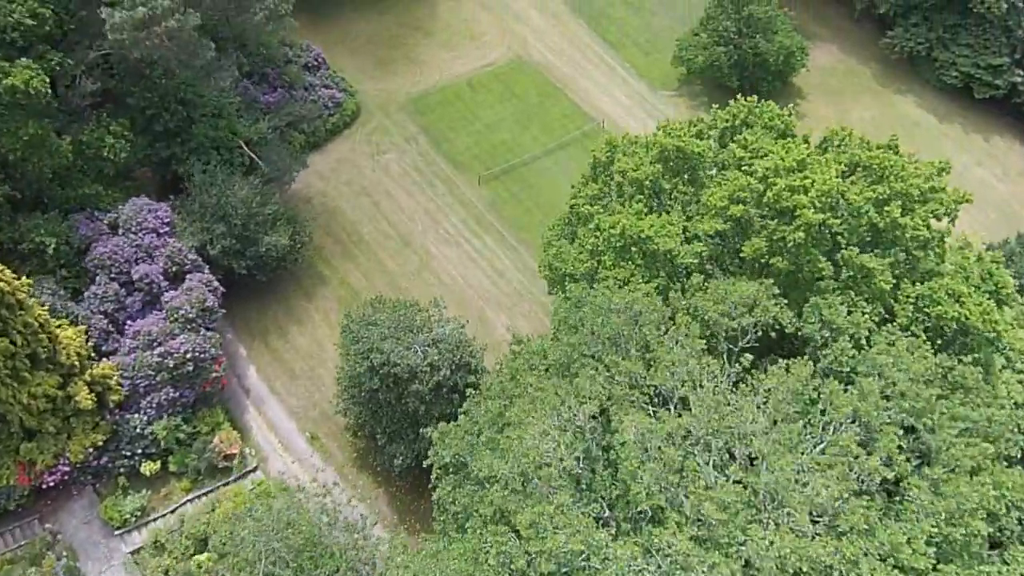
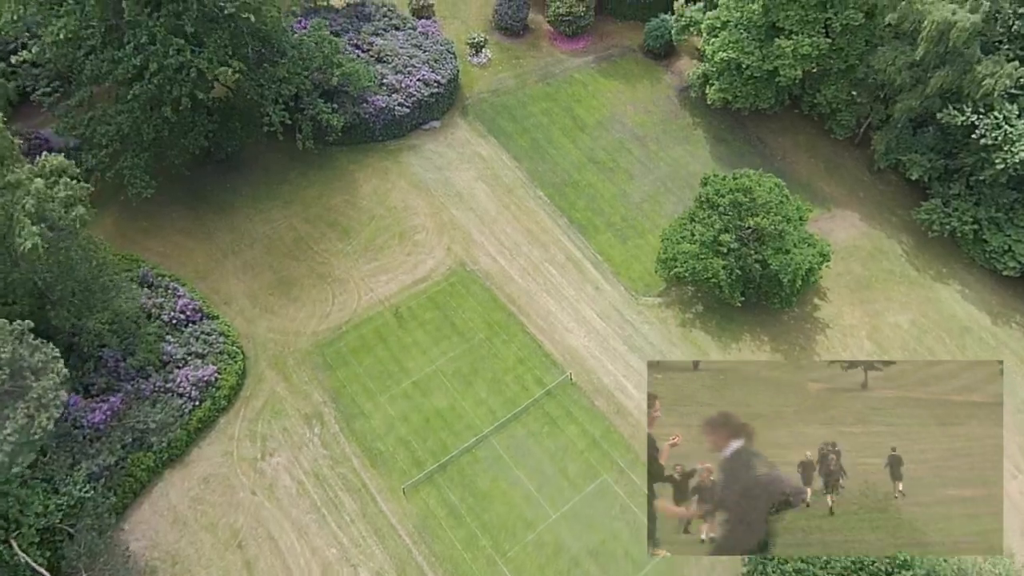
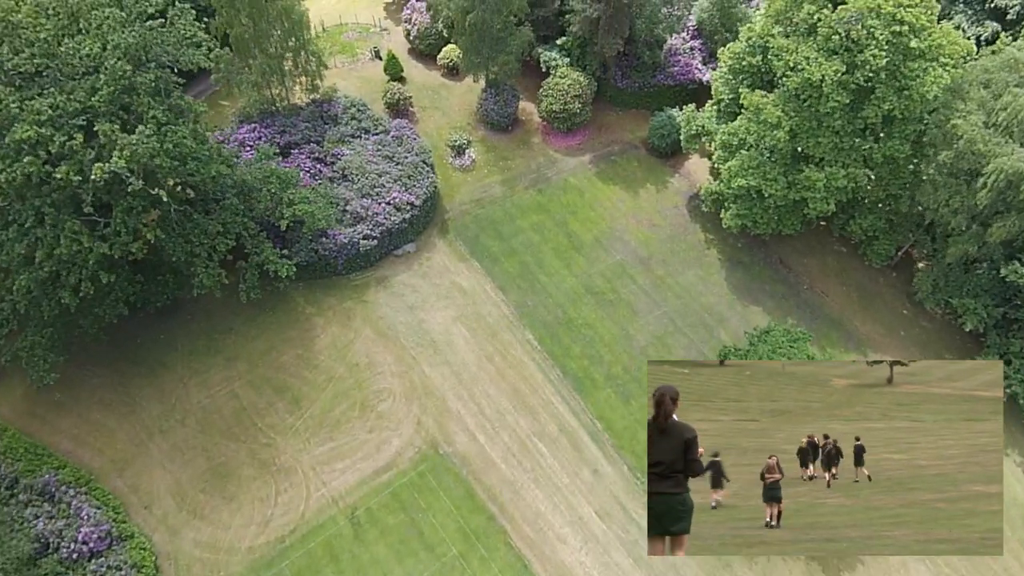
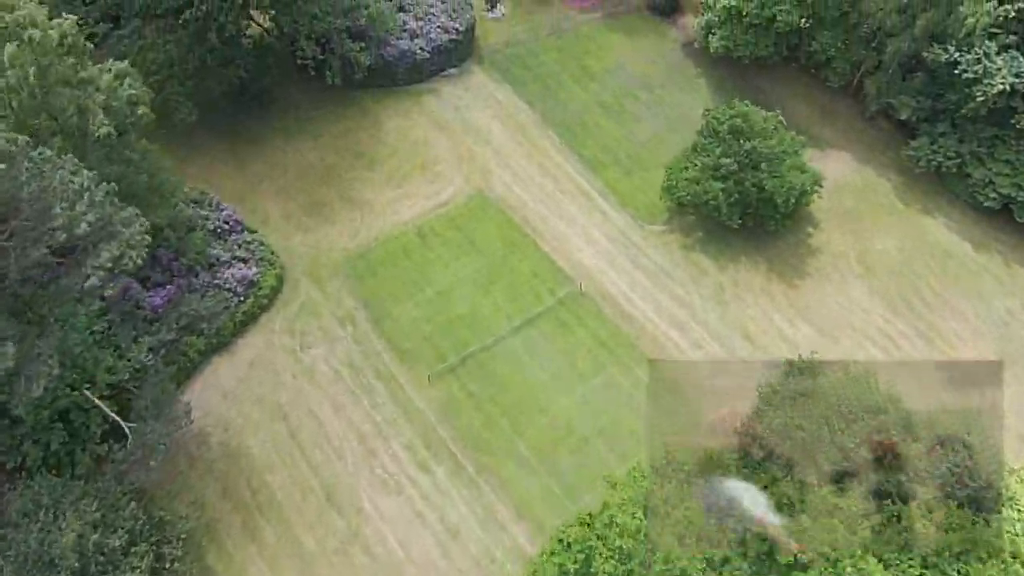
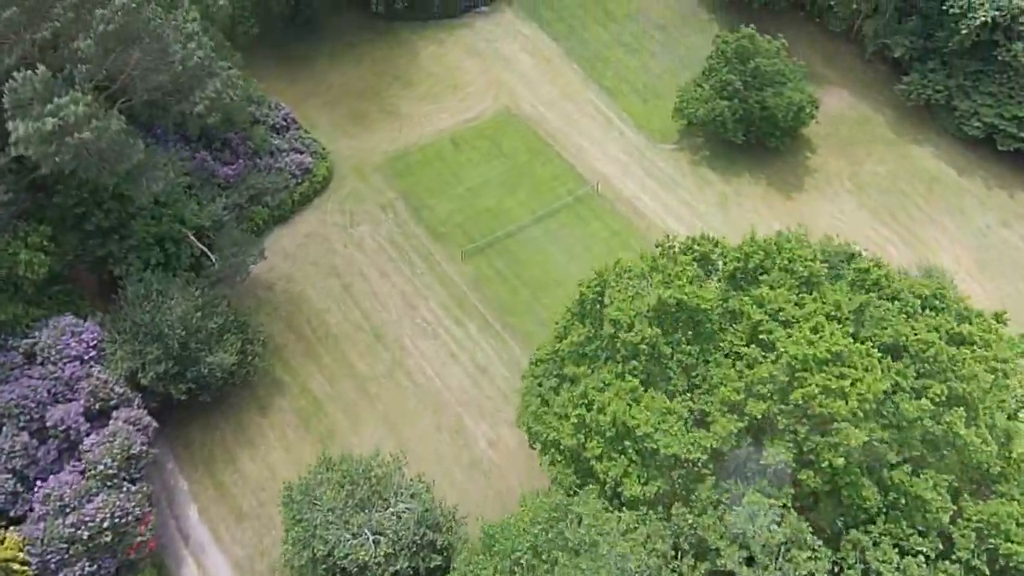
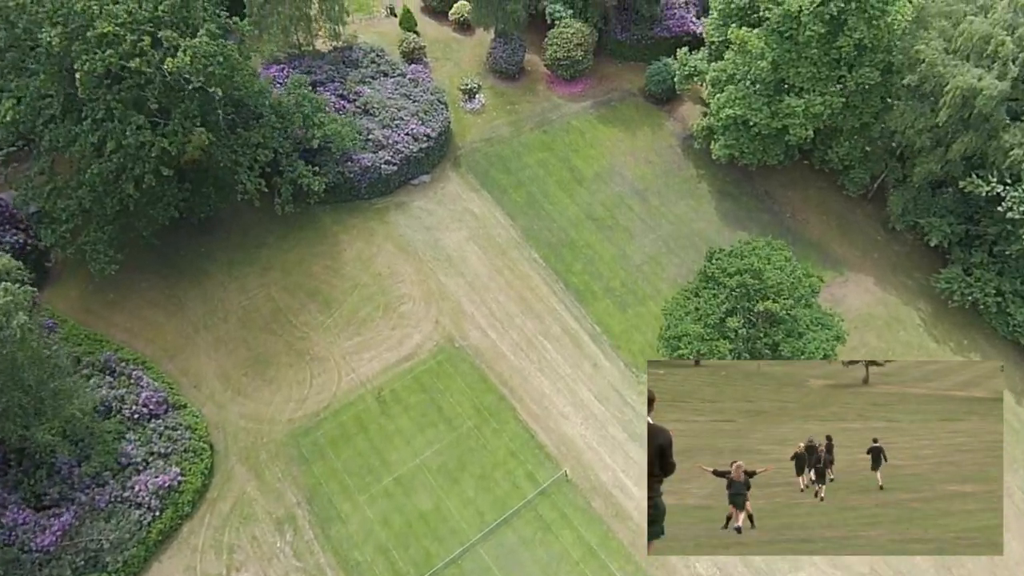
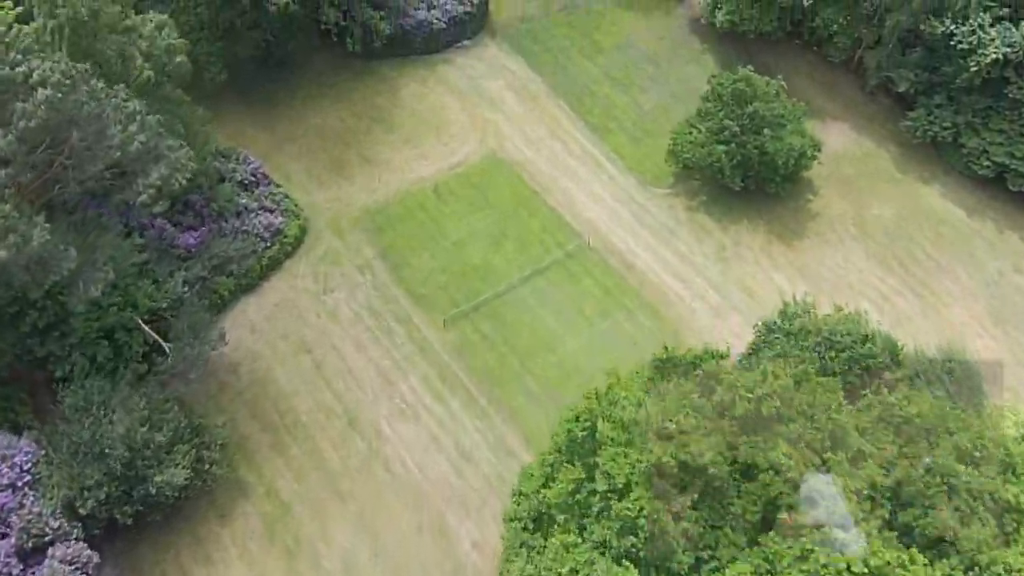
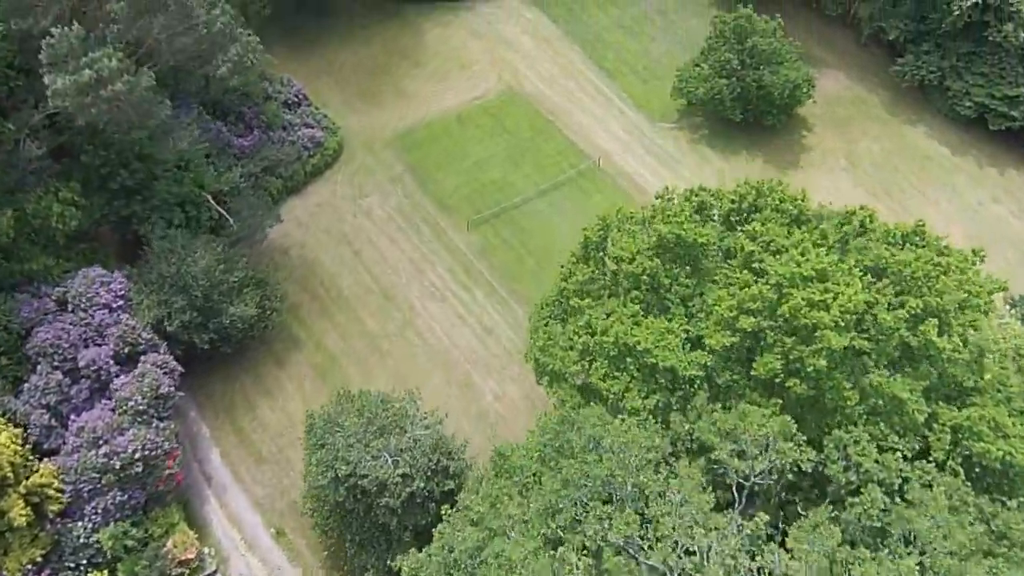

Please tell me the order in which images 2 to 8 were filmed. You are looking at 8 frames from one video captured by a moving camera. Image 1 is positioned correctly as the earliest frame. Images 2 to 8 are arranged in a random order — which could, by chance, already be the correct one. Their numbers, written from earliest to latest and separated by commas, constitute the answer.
8, 5, 7, 4, 2, 6, 3
